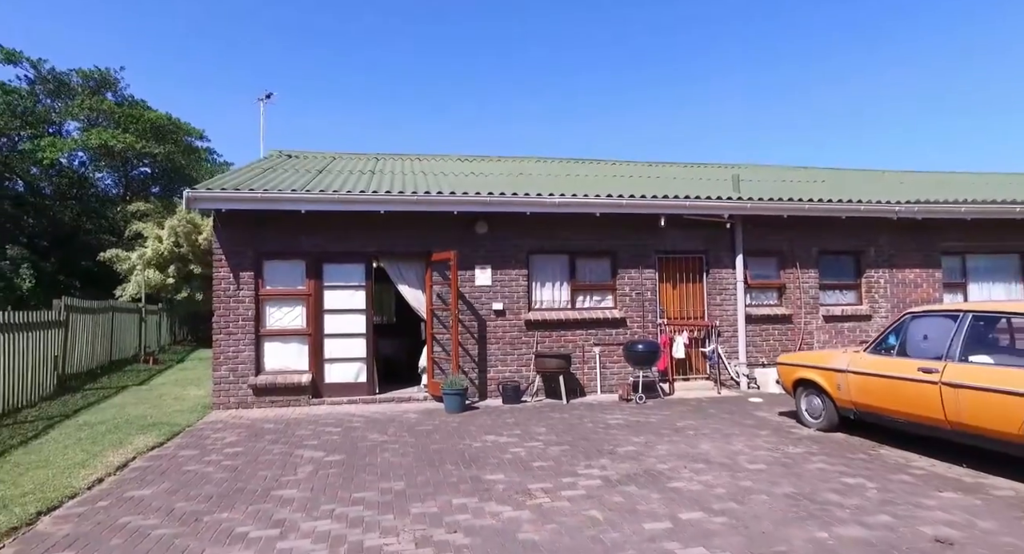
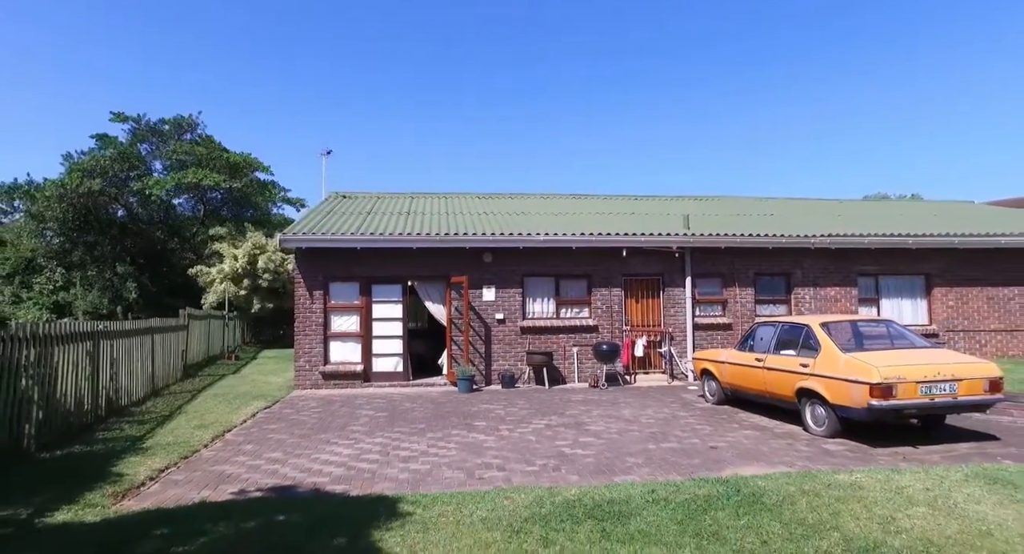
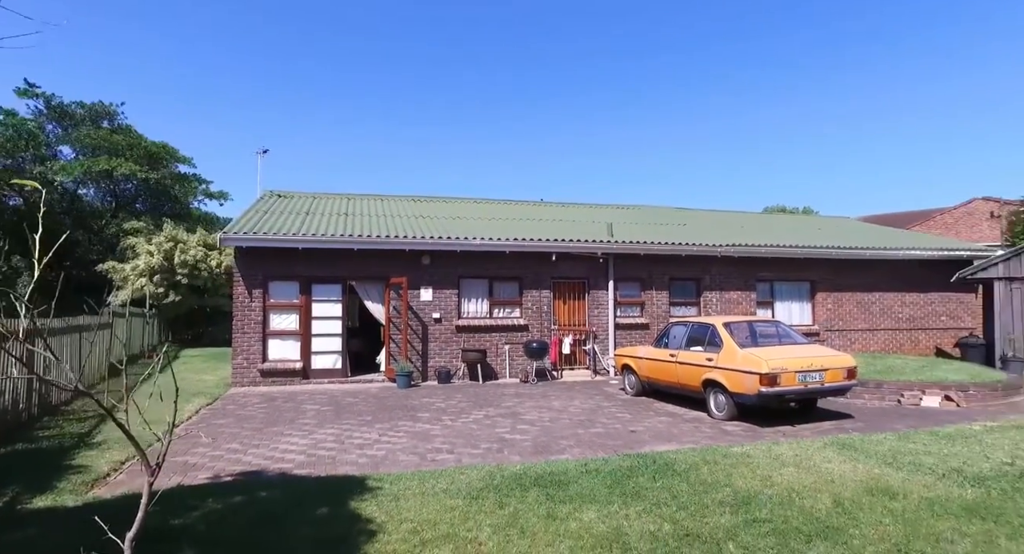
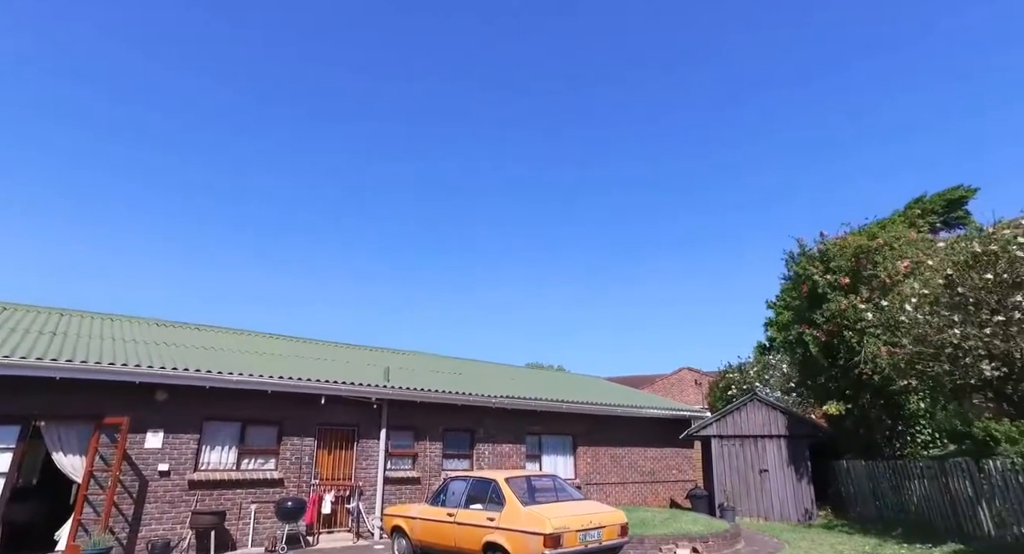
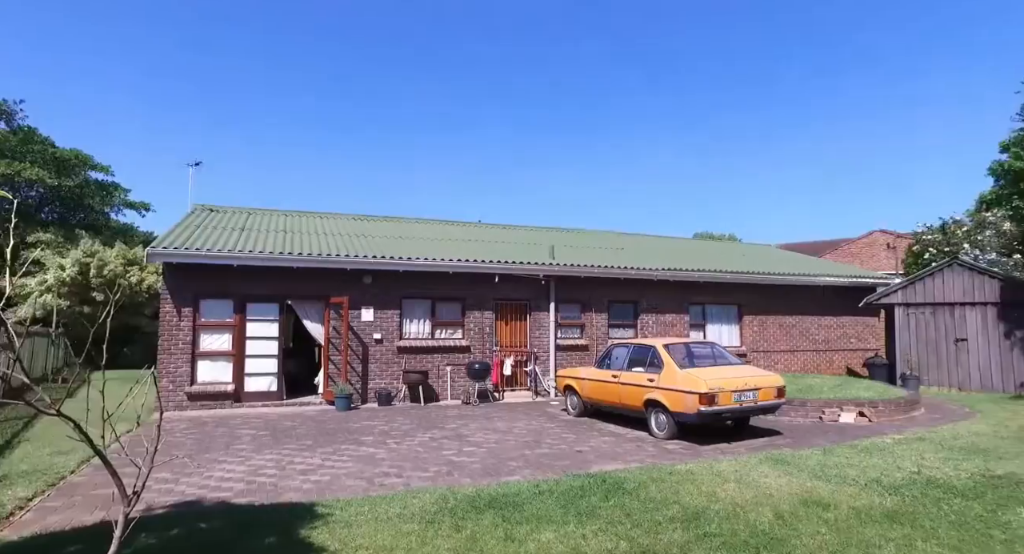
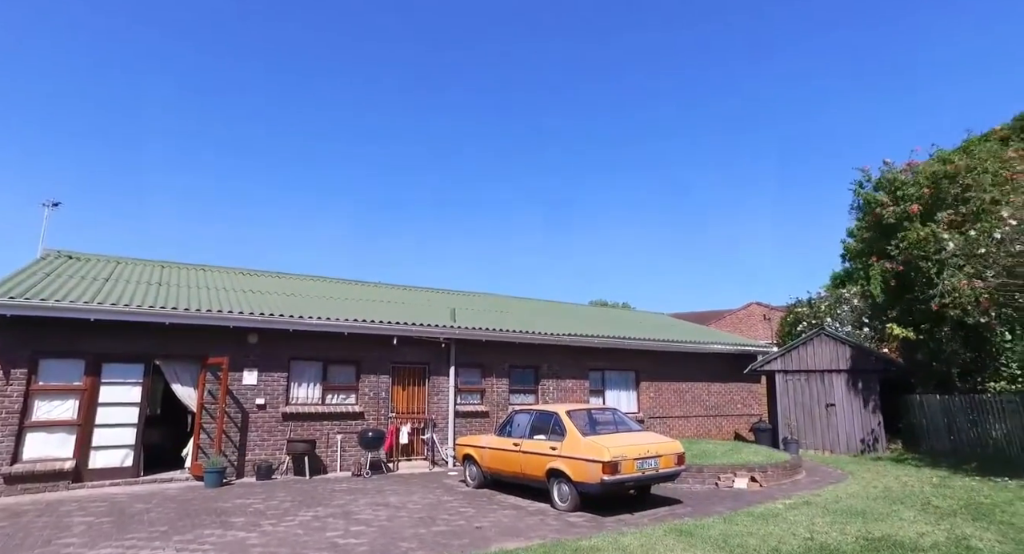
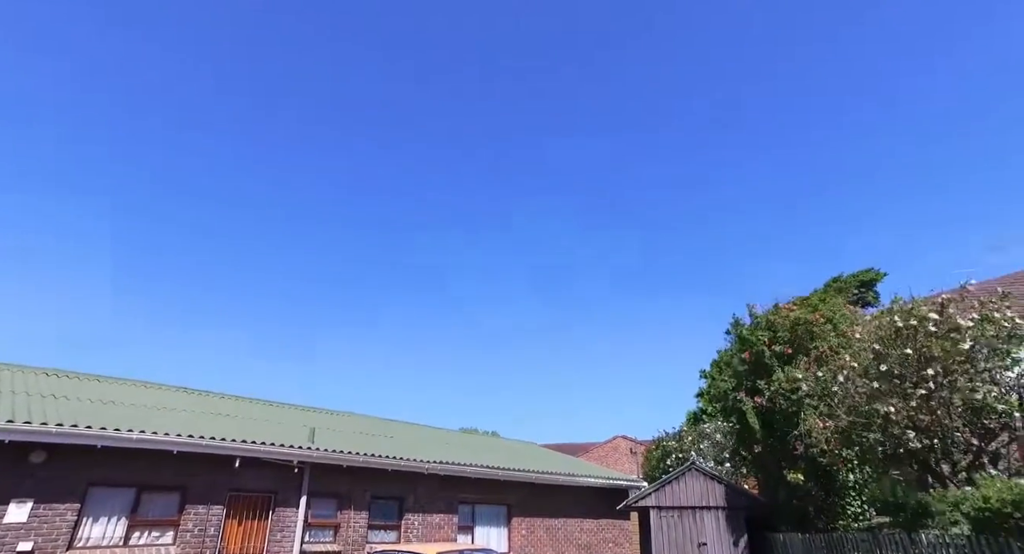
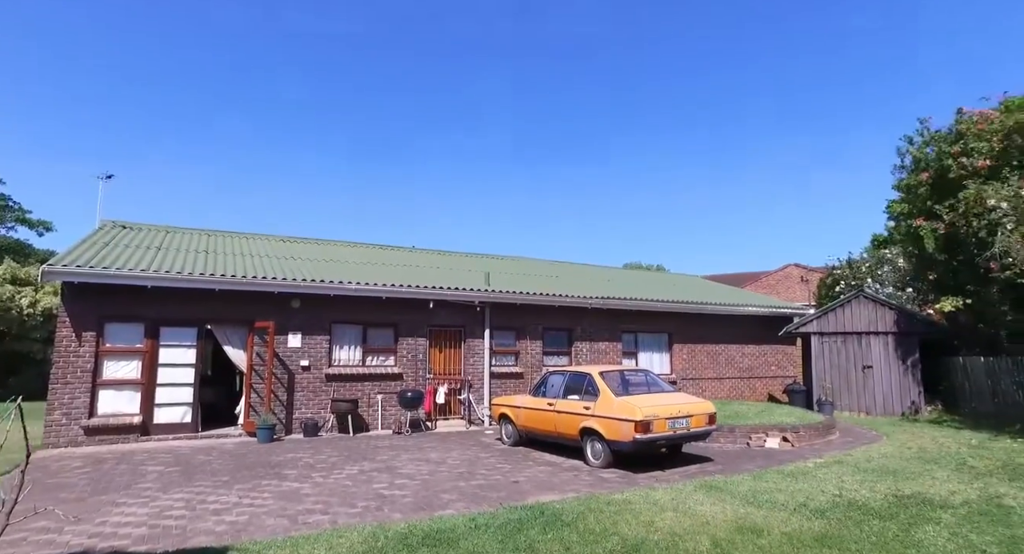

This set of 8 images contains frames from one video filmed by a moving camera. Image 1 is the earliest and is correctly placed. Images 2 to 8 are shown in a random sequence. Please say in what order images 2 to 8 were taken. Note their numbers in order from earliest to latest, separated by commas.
2, 3, 5, 8, 6, 4, 7
